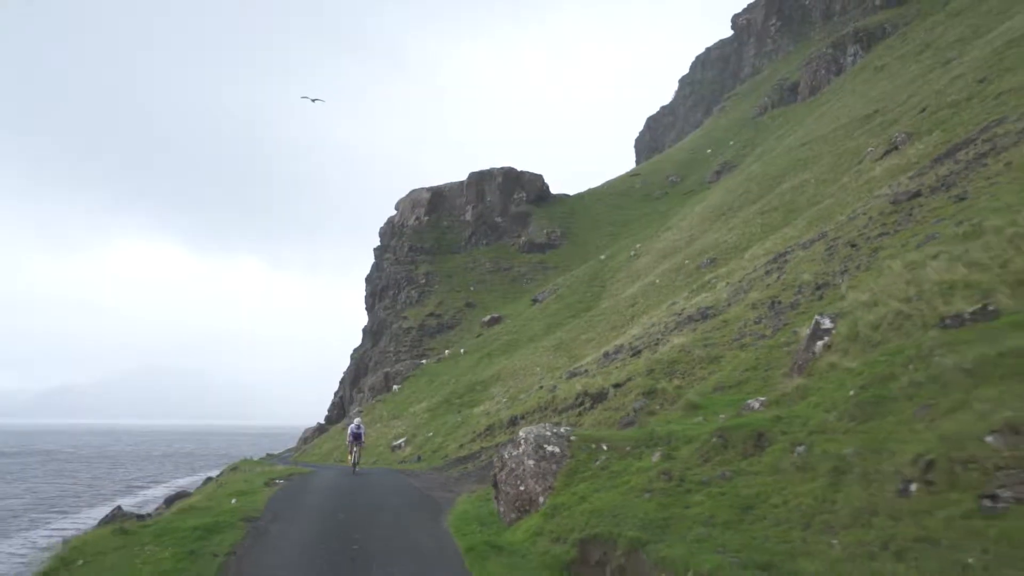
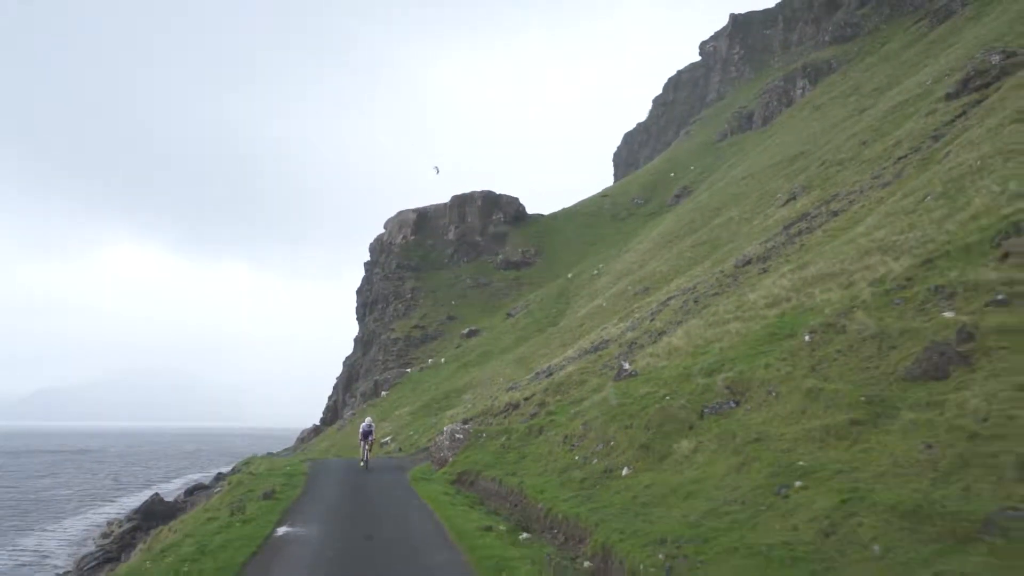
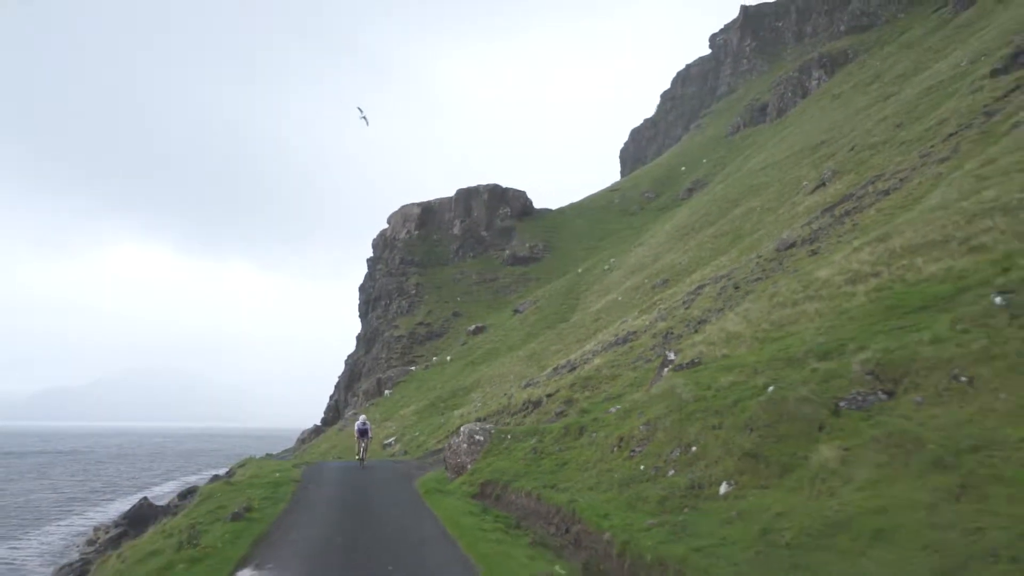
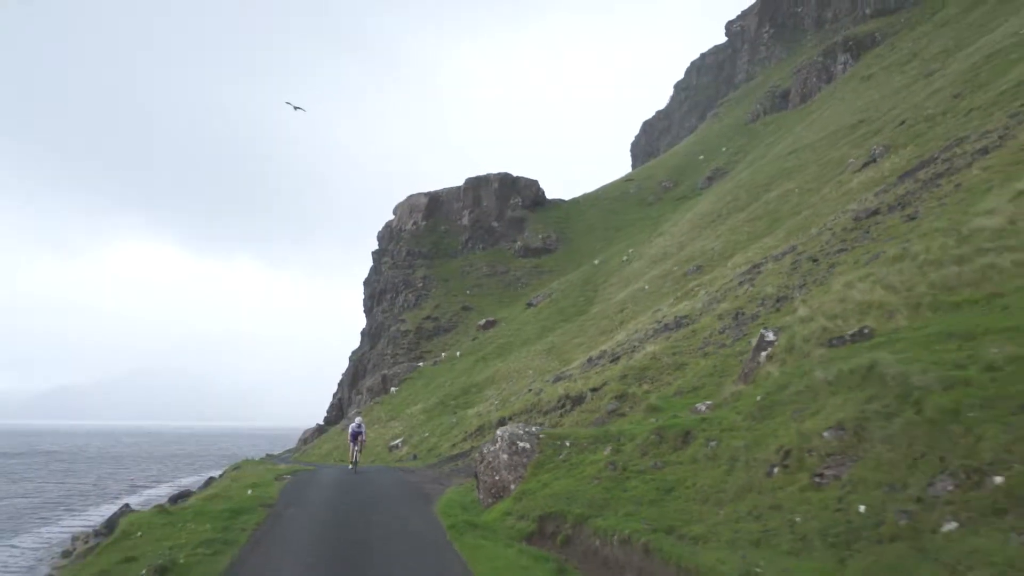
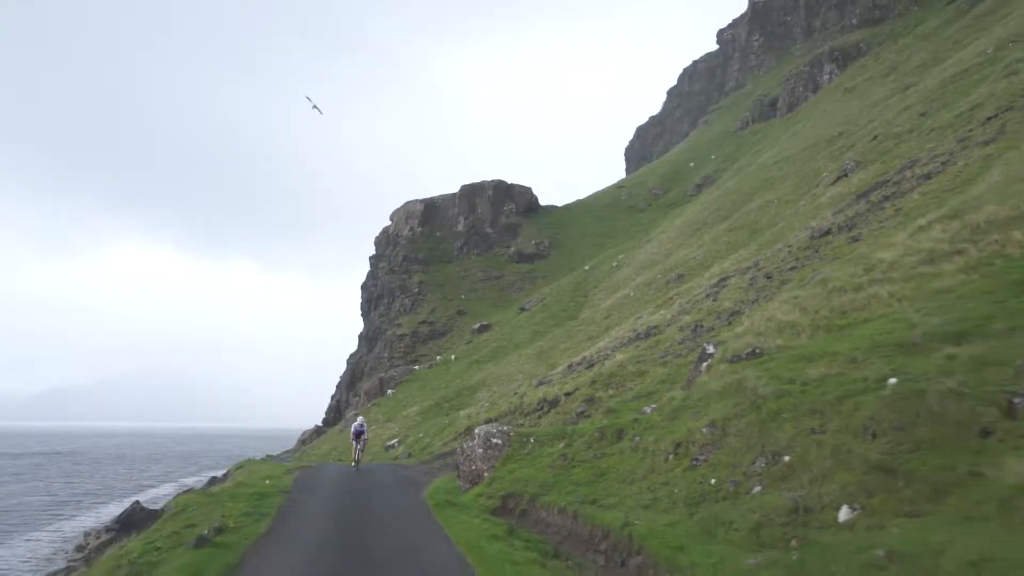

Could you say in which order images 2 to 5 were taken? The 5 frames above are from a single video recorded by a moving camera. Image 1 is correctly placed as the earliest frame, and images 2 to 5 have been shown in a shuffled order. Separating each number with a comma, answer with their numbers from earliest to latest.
4, 5, 3, 2
